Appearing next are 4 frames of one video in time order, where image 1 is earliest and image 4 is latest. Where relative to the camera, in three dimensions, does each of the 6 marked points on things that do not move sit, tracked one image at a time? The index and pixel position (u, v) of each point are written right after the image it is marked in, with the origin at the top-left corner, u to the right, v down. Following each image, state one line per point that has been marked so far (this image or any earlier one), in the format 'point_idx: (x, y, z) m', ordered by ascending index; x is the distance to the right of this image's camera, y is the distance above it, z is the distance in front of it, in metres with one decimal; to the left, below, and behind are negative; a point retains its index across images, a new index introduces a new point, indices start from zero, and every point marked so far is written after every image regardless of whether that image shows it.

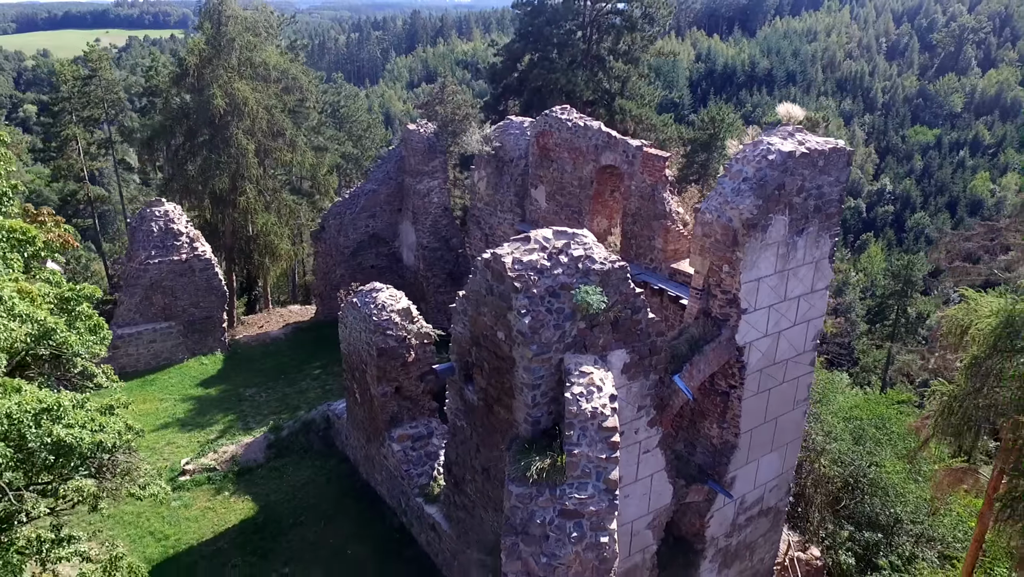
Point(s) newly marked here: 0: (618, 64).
0: (+2.6, +5.2, +18.7) m
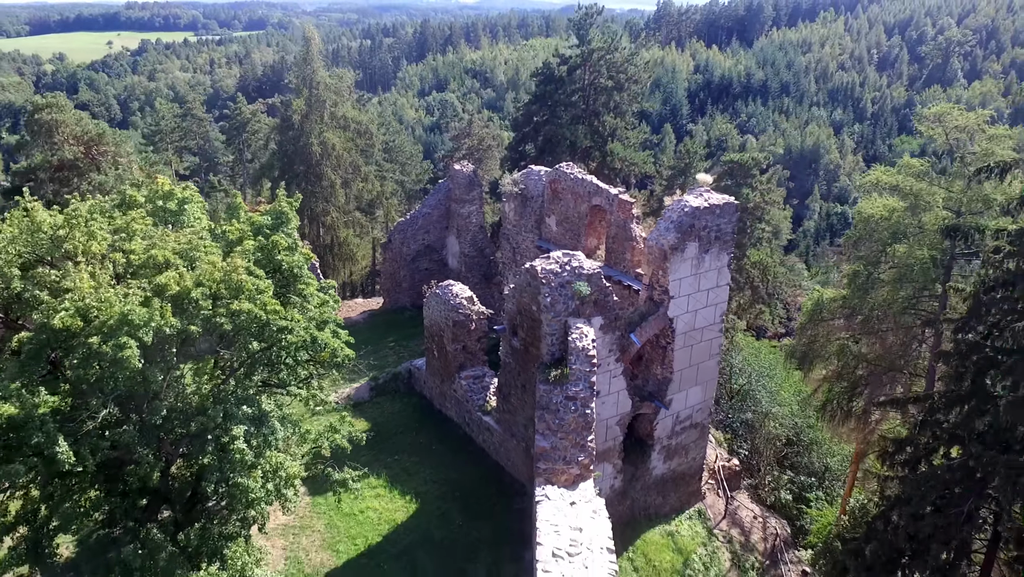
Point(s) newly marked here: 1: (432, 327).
0: (+3.1, +5.3, +23.4) m
1: (-1.4, -0.7, +13.2) m
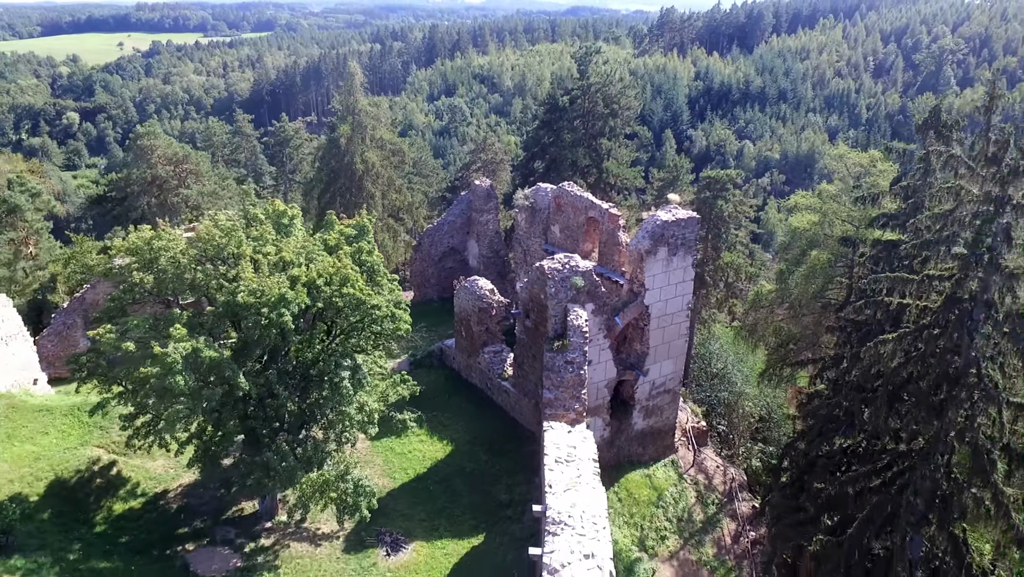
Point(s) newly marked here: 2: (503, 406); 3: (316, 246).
0: (+3.5, +5.4, +26.8) m
1: (-1.2, -0.6, +16.7) m
2: (-0.2, -2.4, +15.7) m
3: (-3.0, +0.7, +11.9) m
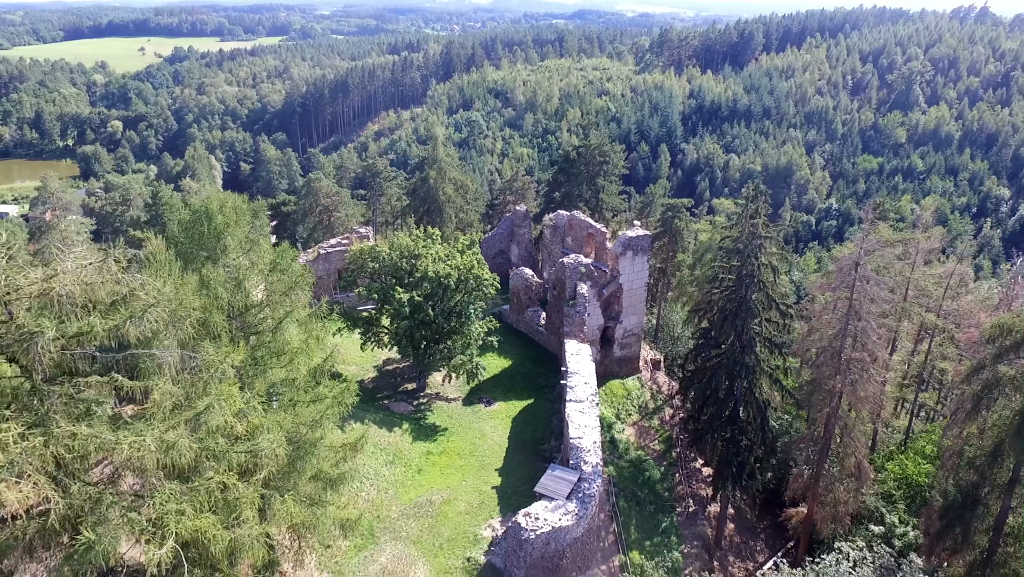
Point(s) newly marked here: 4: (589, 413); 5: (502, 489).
0: (+4.7, +5.9, +38.4) m
1: (0.0, -0.1, +28.3) m
2: (+1.0, -1.9, +27.3) m
3: (-1.9, +1.2, +23.5) m
4: (+2.0, -3.3, +19.9) m
5: (-0.3, -5.1, +19.5) m
